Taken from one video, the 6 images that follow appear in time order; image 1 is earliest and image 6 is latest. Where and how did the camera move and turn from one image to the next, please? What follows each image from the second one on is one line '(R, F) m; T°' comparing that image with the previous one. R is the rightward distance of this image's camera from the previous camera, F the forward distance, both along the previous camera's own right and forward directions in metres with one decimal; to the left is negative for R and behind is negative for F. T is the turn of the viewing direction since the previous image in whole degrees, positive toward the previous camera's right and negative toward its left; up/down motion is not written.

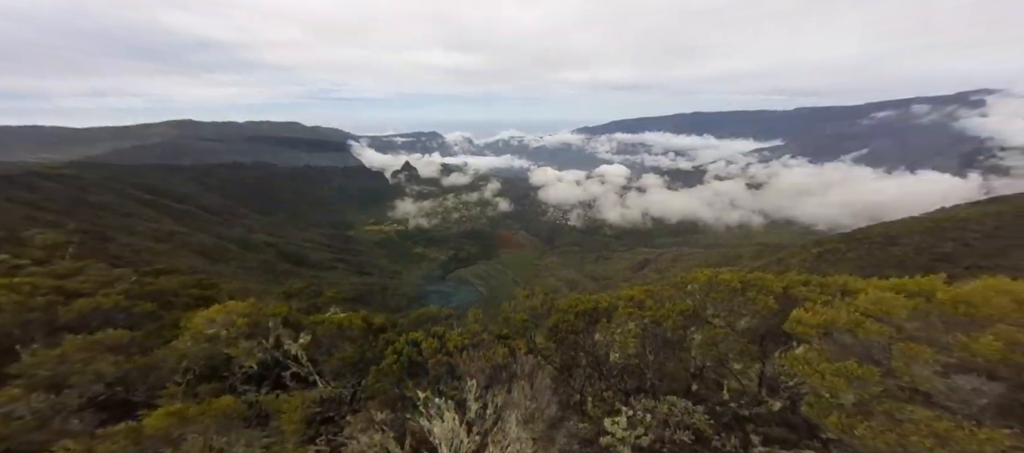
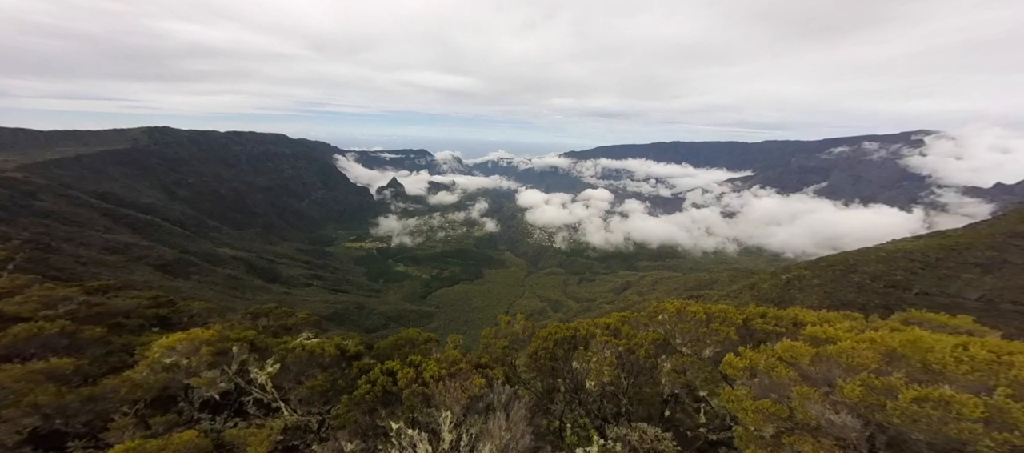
(-0.3, -0.1) m; +3°
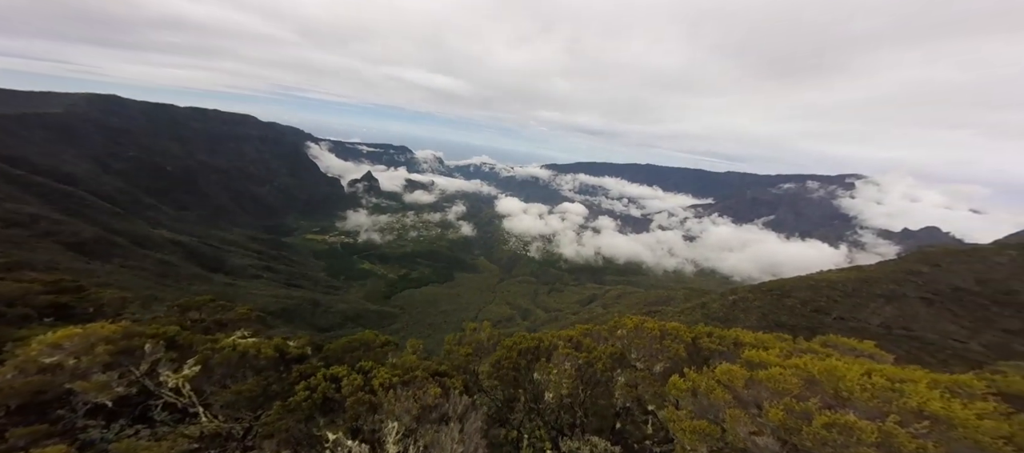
(-0.2, -0.1) m; +5°
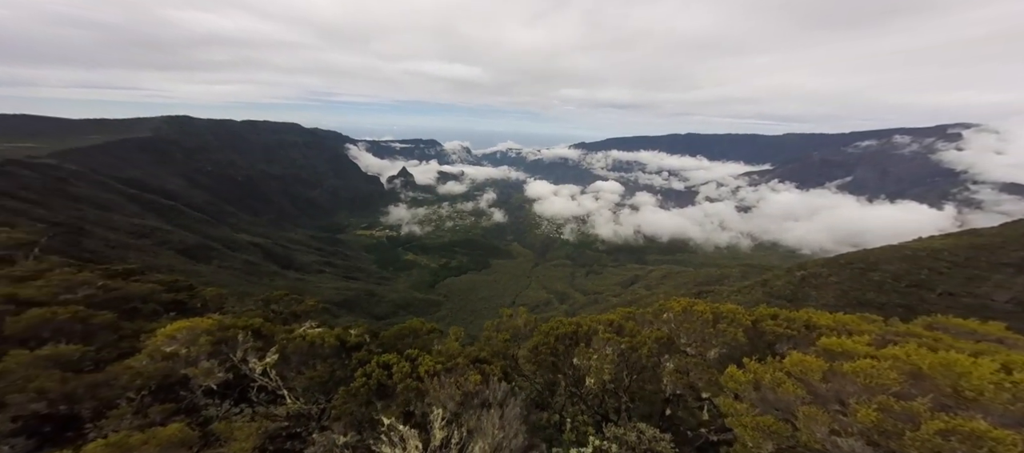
(+0.3, +0.1) m; -8°
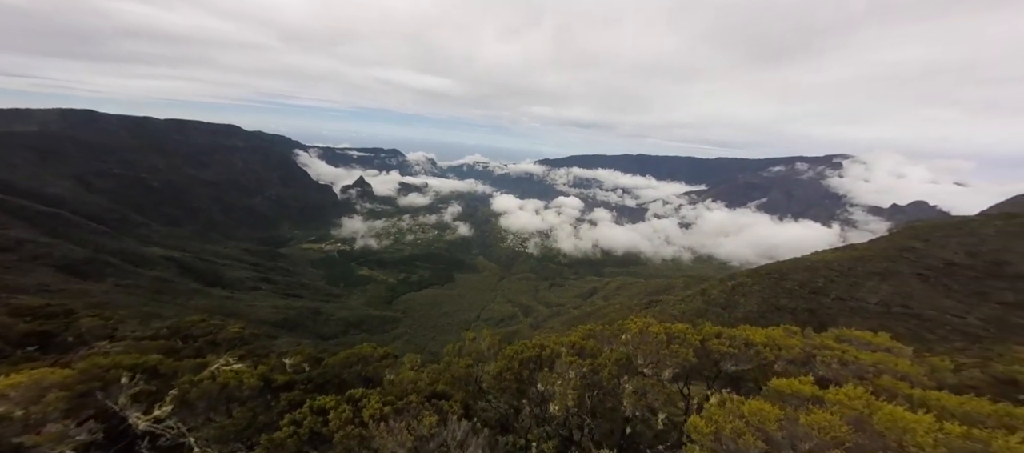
(-0.8, -0.2) m; +9°
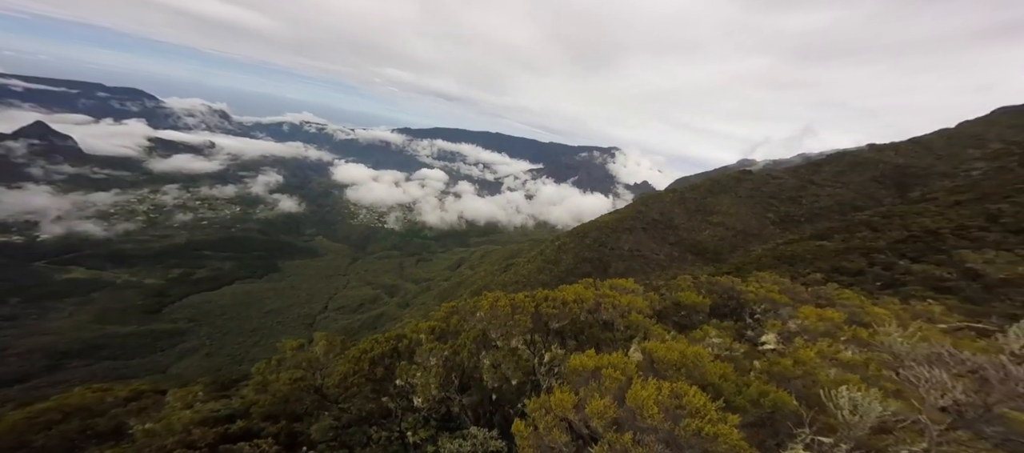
(-1.7, +1.3) m; +32°
